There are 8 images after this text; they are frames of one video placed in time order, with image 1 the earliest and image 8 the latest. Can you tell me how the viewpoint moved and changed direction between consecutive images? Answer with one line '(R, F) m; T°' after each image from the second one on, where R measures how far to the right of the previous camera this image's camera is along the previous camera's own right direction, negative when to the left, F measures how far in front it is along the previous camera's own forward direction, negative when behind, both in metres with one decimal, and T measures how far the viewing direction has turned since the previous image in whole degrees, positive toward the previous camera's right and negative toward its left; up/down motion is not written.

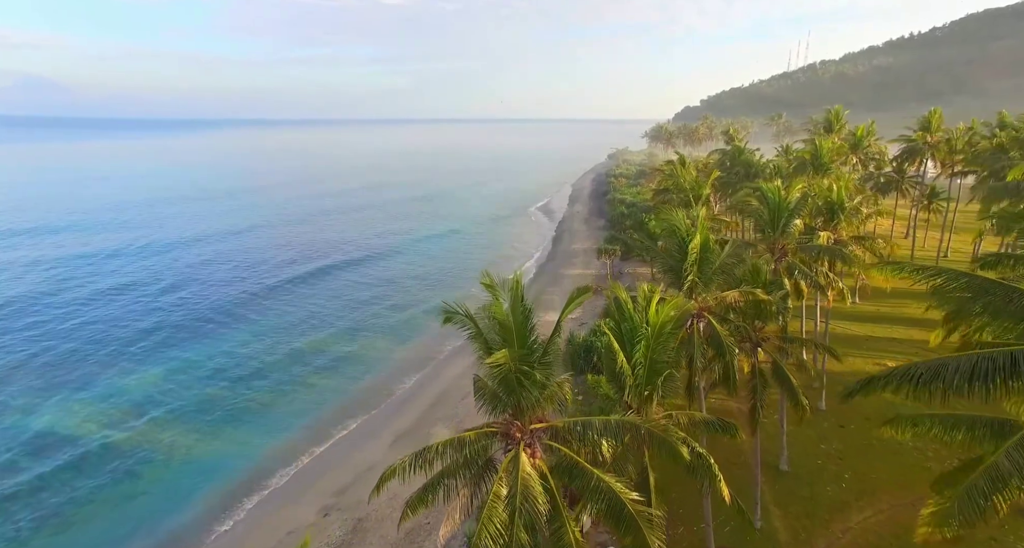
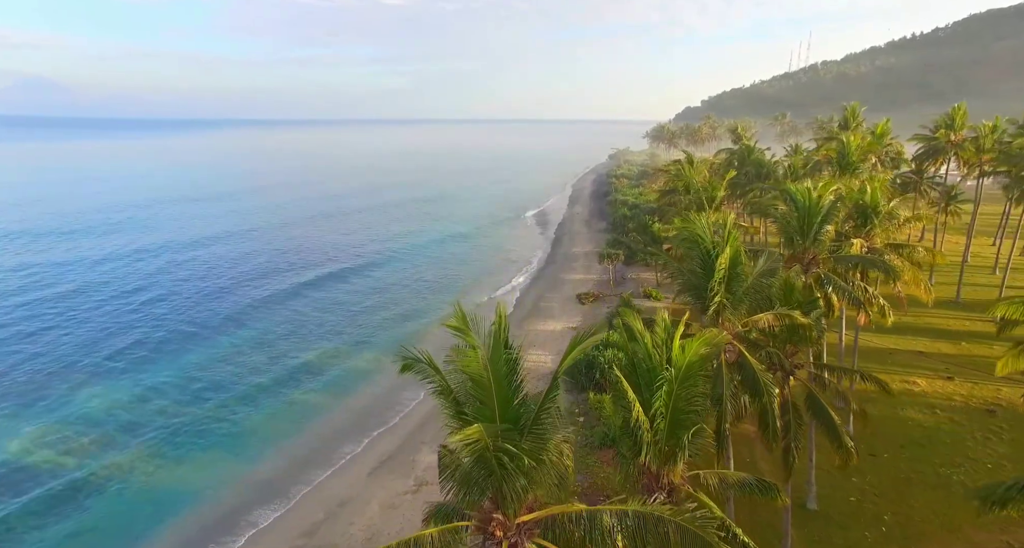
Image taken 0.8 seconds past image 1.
(+0.2, +2.4) m; 0°
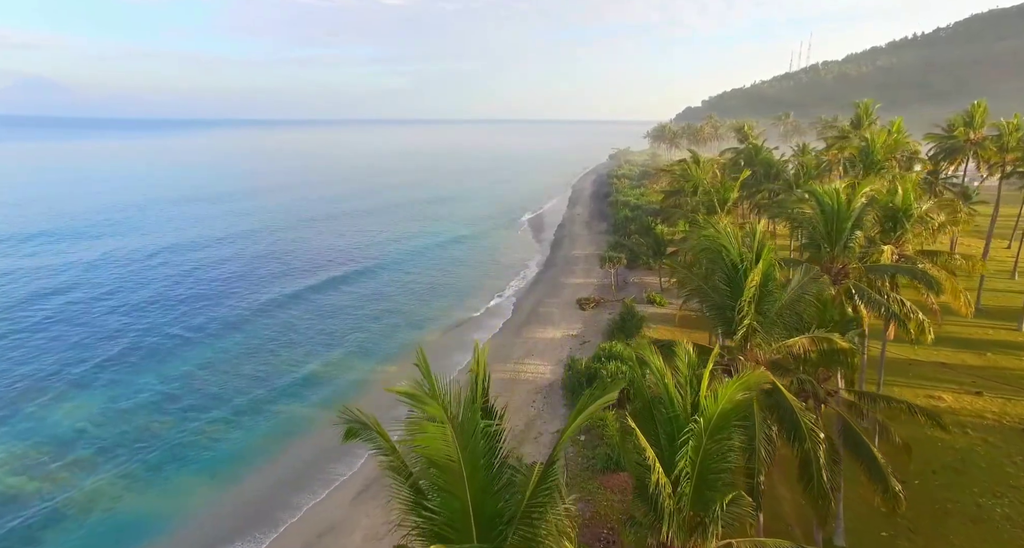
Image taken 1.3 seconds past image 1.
(+0.2, +1.8) m; 0°
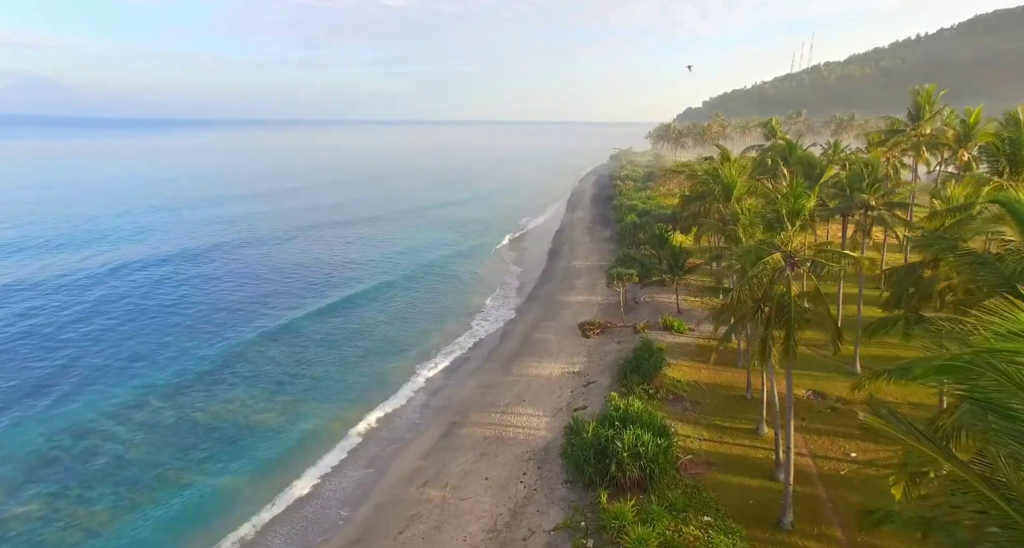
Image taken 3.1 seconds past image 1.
(+0.6, +6.8) m; 0°
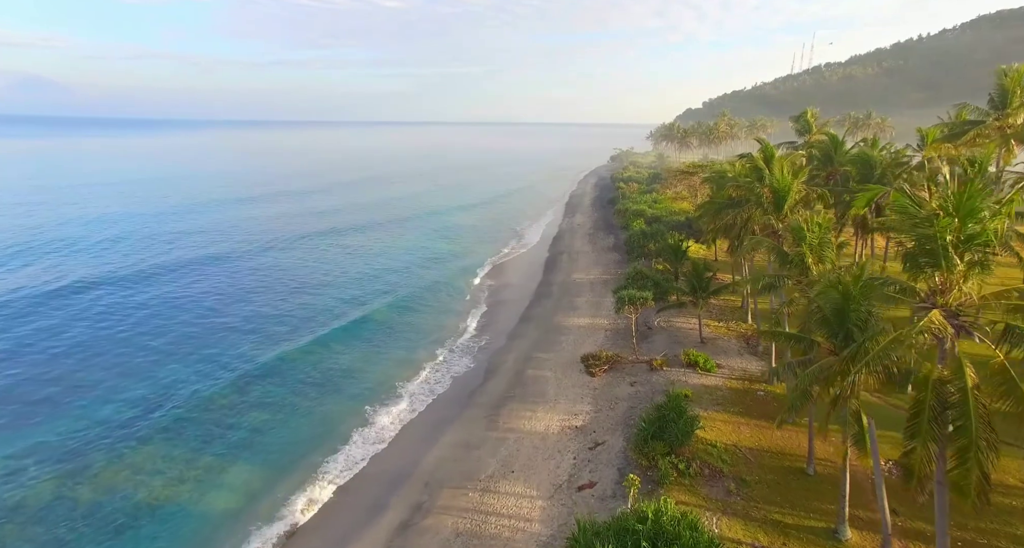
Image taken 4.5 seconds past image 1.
(+0.5, +6.4) m; 0°
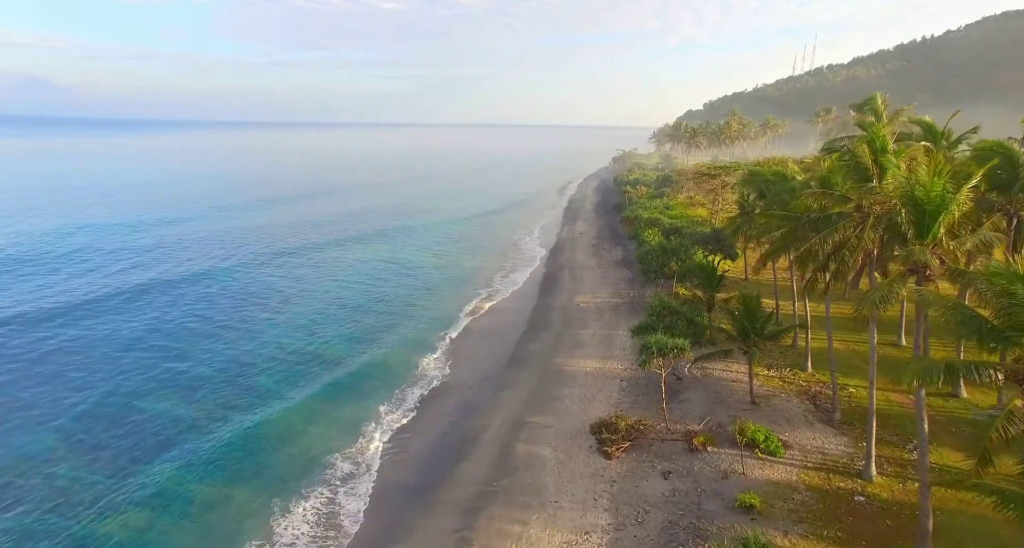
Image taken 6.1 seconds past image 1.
(+0.5, +8.0) m; 0°
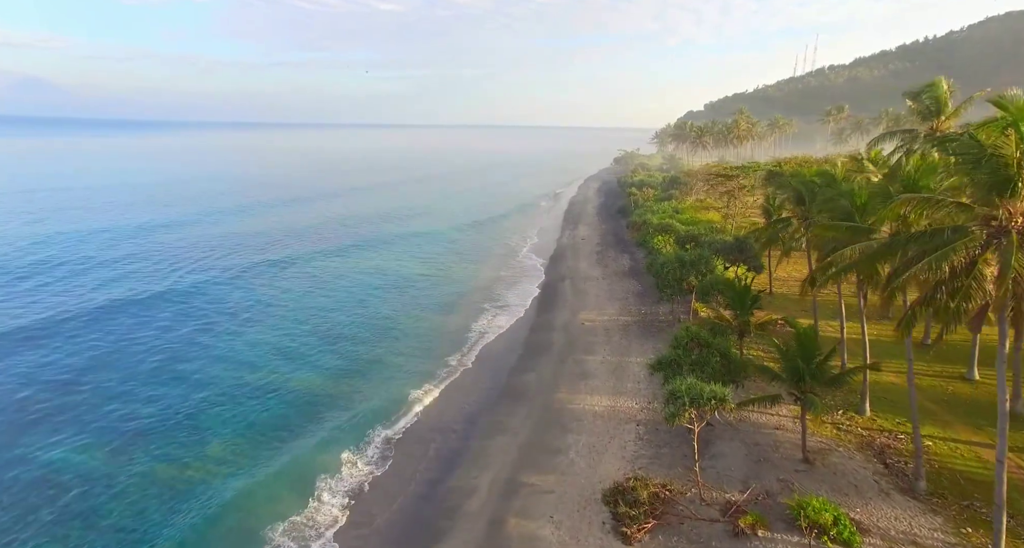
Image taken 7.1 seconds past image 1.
(+0.2, +4.7) m; 0°
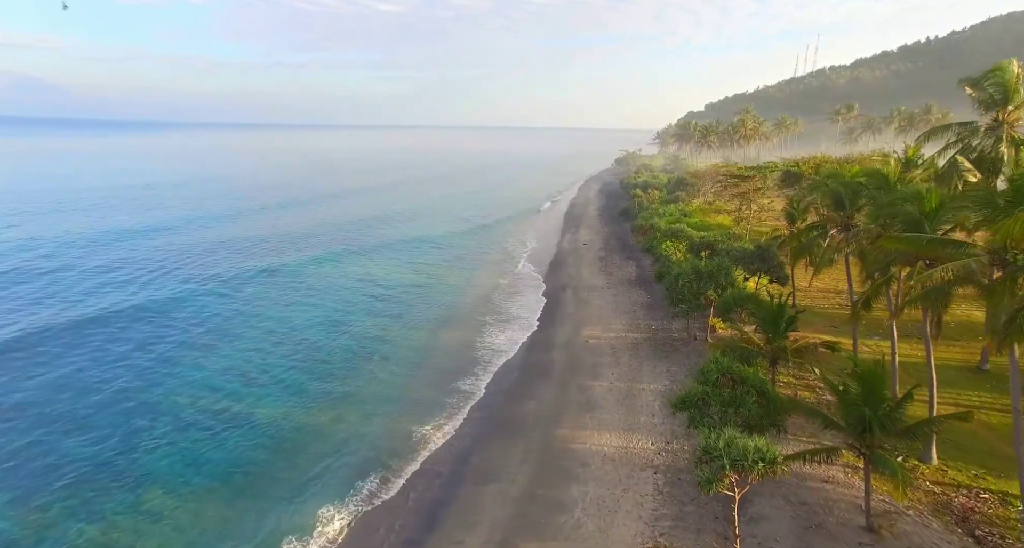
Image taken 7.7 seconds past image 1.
(+0.2, +3.6) m; 0°
